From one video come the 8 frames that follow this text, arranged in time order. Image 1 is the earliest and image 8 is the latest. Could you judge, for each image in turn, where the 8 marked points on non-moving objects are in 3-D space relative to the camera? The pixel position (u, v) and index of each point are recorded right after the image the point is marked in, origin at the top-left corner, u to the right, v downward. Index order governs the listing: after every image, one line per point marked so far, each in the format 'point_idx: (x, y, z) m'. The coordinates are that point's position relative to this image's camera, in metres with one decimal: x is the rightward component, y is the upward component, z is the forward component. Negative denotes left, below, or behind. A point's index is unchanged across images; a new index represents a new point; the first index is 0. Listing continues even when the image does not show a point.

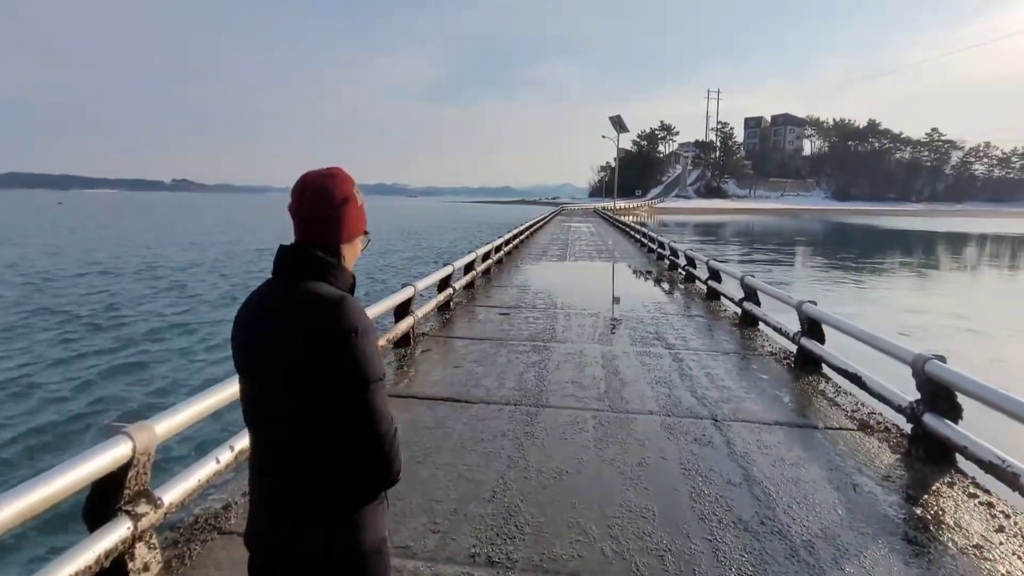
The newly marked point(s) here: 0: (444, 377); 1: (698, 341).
0: (-0.7, -0.9, +5.0) m
1: (+2.4, -0.7, +6.5) m
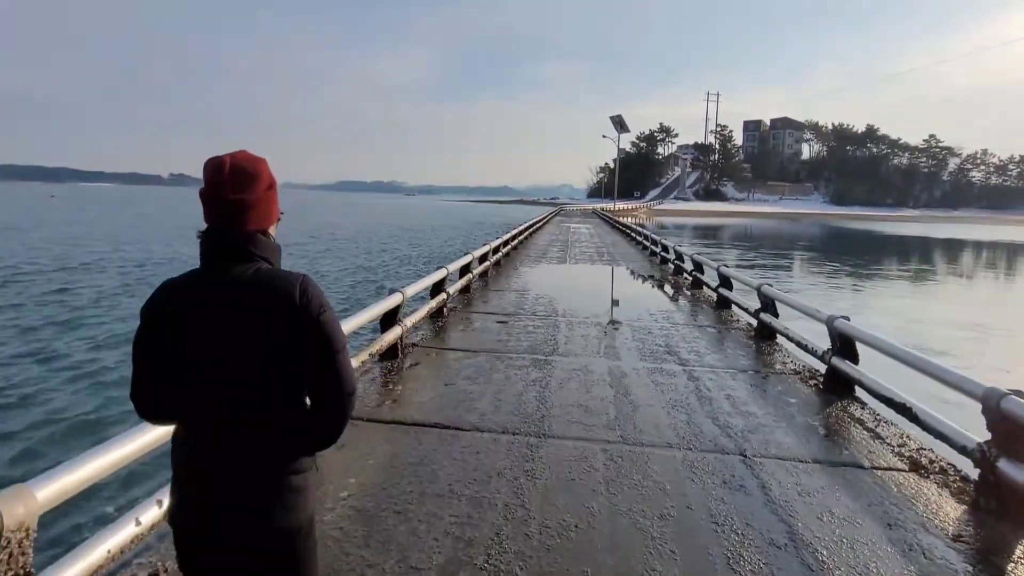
0: (-0.7, -1.0, +4.5) m
1: (+2.4, -0.8, +5.9) m
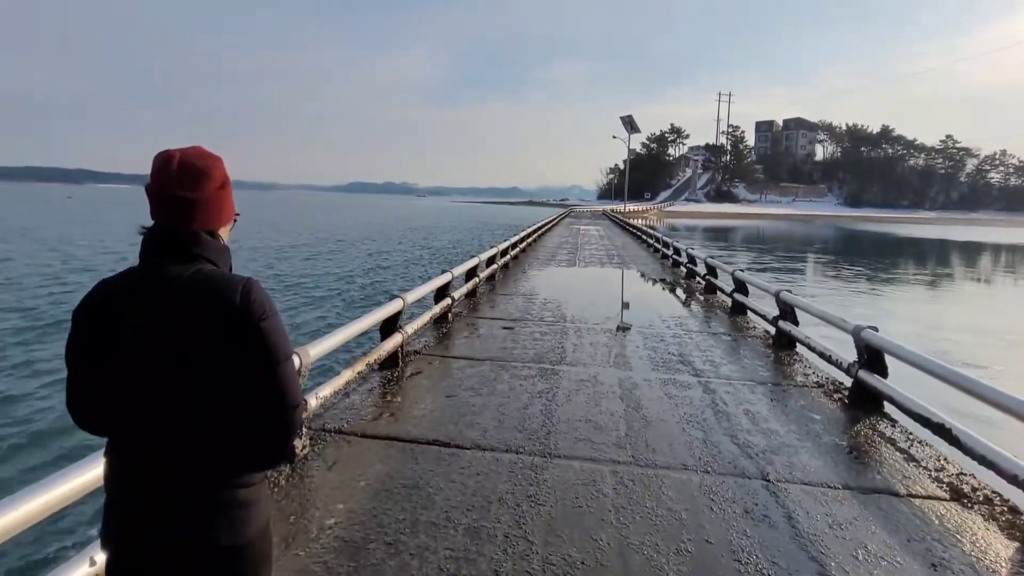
0: (-0.7, -1.1, +4.2) m
1: (+2.5, -0.9, +5.6) m
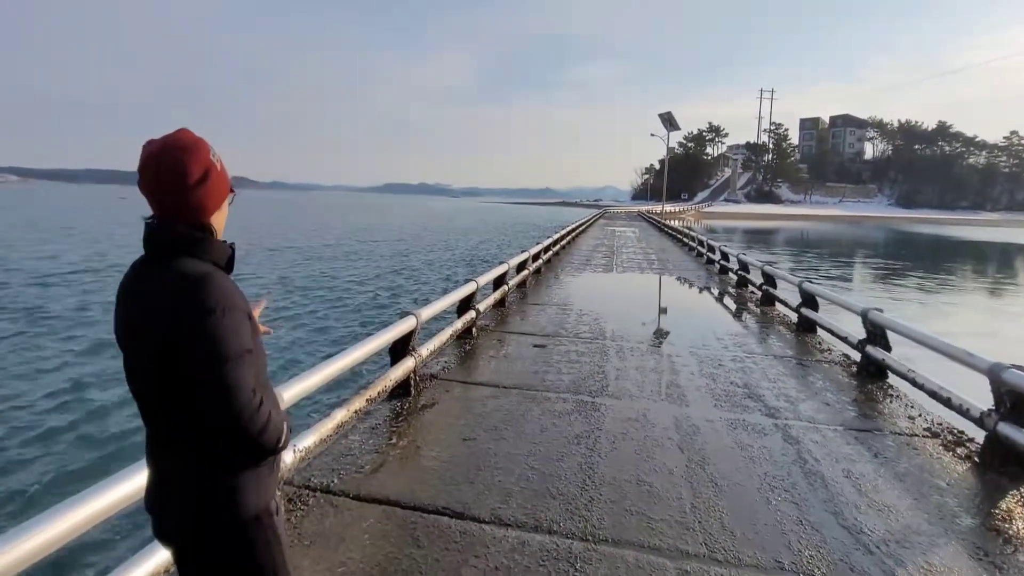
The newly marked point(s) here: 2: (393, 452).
0: (-0.5, -1.2, +3.4) m
1: (+2.8, -1.1, +4.6) m
2: (-0.9, -1.2, +3.5) m
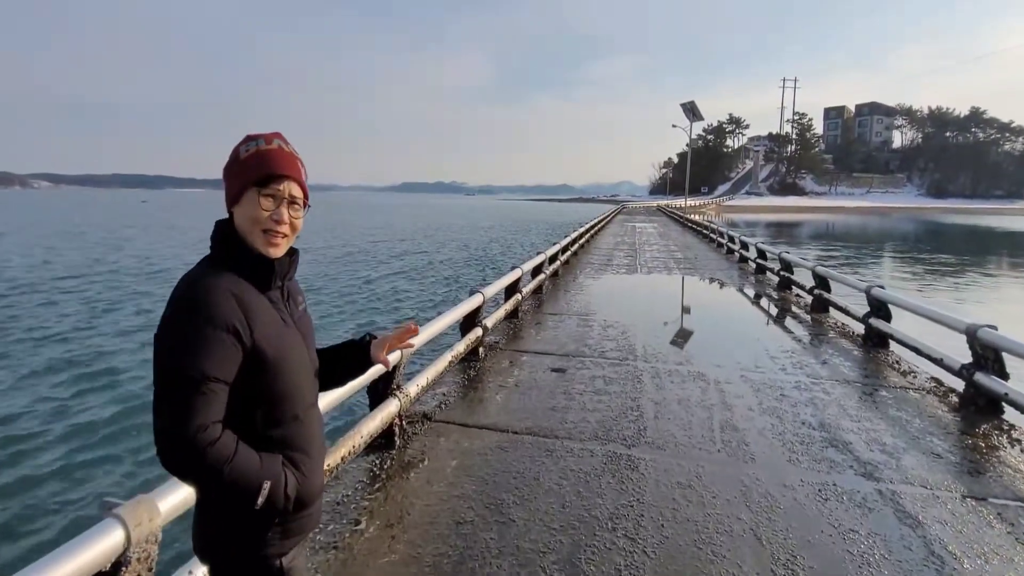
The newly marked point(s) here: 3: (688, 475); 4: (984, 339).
0: (-0.4, -1.4, +2.5) m
1: (+2.9, -1.2, +3.5) m
2: (-0.8, -1.4, +2.6) m
3: (+1.2, -1.2, +3.2) m
4: (+4.0, -0.4, +4.2) m
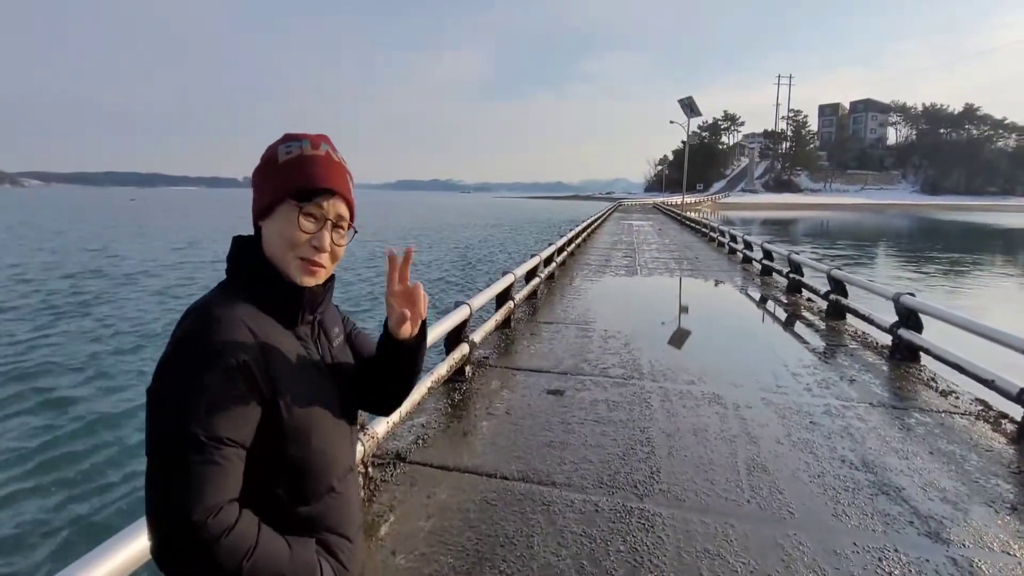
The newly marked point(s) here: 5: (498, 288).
0: (-0.5, -1.5, +1.8) m
1: (+2.8, -1.3, +2.9) m
2: (-0.9, -1.5, +1.9) m
3: (+1.1, -1.3, +2.6) m
4: (+4.0, -0.5, +3.6) m
5: (-0.2, 0.0, +6.0) m
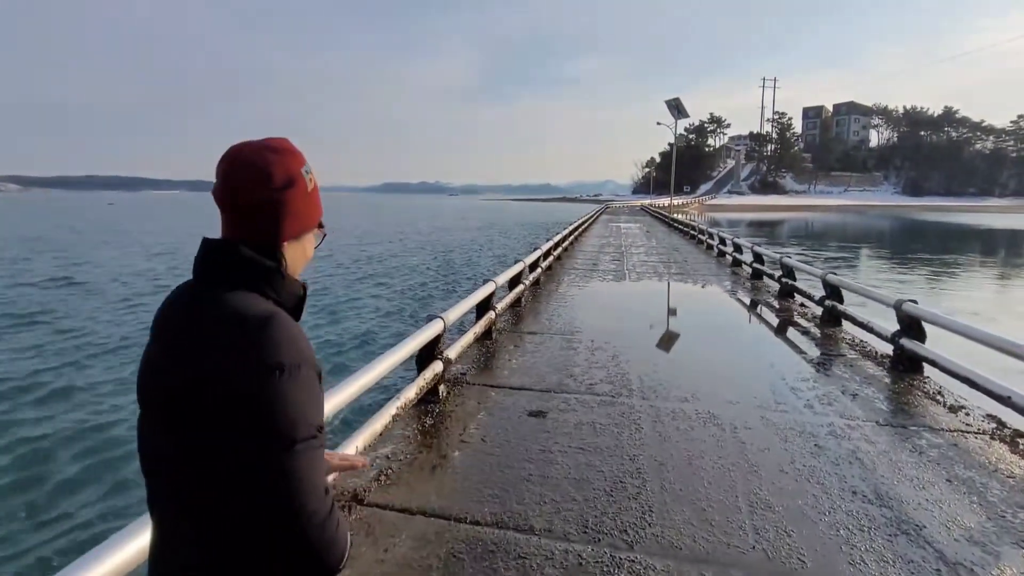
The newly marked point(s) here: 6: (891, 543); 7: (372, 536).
0: (-0.6, -1.6, +1.4) m
1: (+2.6, -1.4, +2.6) m
2: (-1.0, -1.6, +1.5) m
3: (+1.0, -1.4, +2.3) m
4: (+3.8, -0.6, +3.3) m
5: (-0.4, -0.1, +5.6) m
6: (+2.0, -1.4, +2.6) m
7: (-0.8, -1.4, +2.6) m
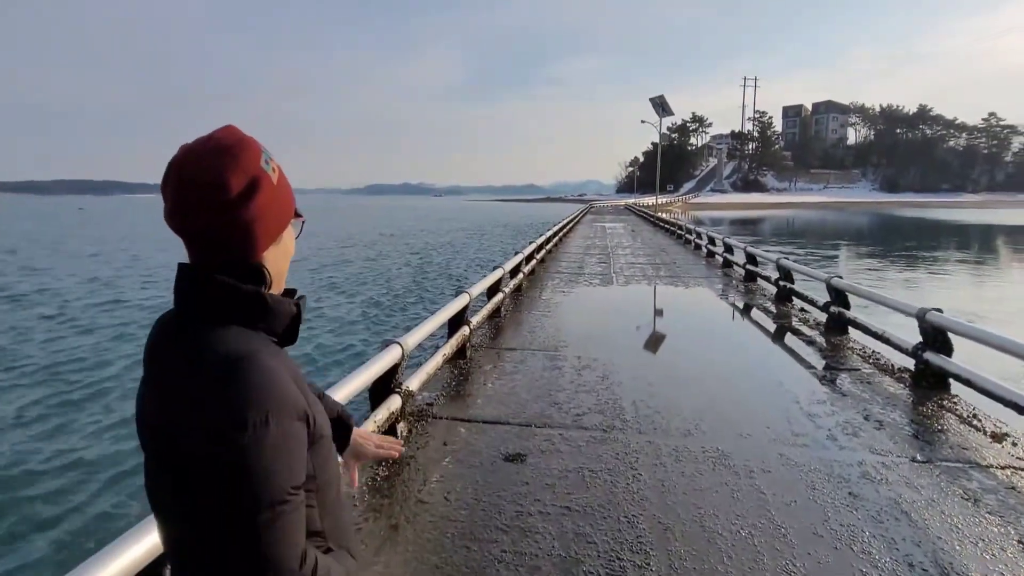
0: (-0.7, -1.7, +0.7) m
1: (+2.5, -1.5, +1.9) m
2: (-1.1, -1.7, +0.8) m
3: (+0.8, -1.5, +1.6) m
4: (+3.6, -0.7, +2.7) m
5: (-0.7, -0.3, +4.9) m
6: (+1.9, -1.5, +2.0) m
7: (-0.9, -1.5, +1.9) m
